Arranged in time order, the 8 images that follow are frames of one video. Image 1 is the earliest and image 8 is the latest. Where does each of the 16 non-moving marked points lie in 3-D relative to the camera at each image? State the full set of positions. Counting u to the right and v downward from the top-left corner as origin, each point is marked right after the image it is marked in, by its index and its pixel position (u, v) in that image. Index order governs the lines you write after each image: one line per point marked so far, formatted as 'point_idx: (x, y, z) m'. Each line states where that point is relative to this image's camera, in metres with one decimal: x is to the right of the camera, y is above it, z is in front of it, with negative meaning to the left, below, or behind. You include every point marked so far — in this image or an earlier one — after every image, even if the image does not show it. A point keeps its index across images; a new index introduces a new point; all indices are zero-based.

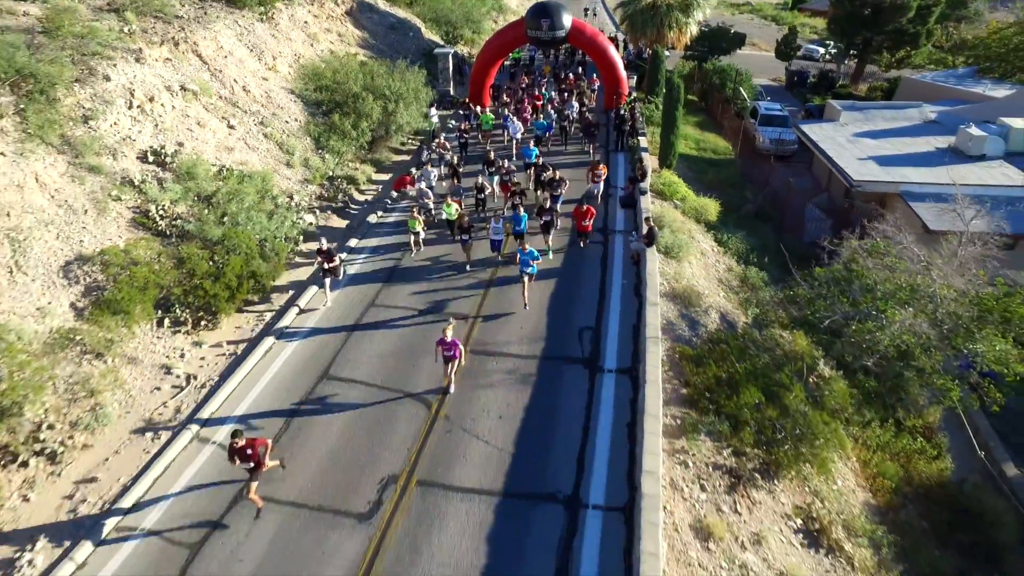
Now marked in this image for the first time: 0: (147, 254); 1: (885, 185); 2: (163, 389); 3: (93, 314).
0: (-8.2, +0.8, +14.5) m
1: (+11.1, +3.1, +19.1) m
2: (-6.8, -1.9, +12.4) m
3: (-8.5, -0.5, +13.0) m
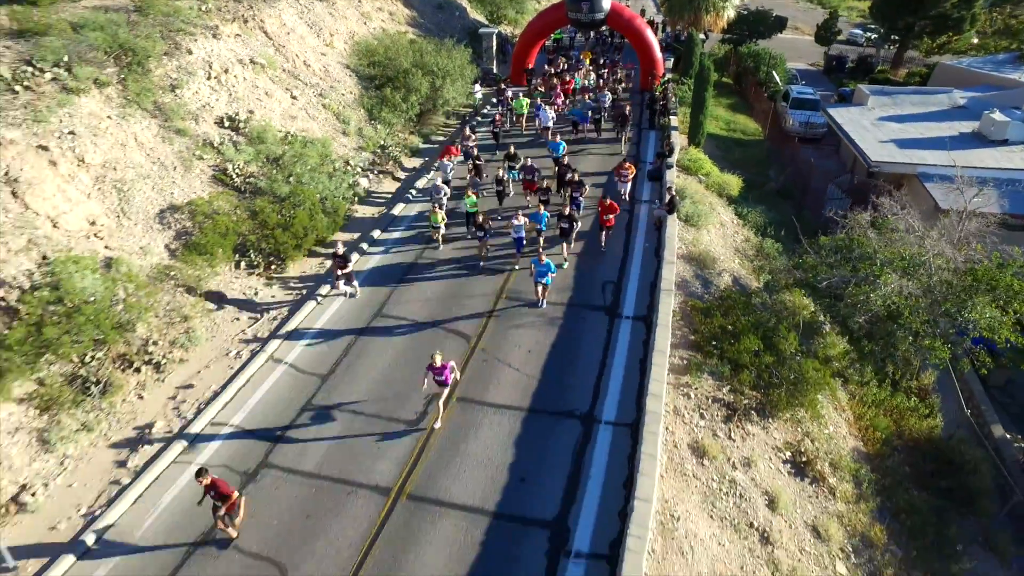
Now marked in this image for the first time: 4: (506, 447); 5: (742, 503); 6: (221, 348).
0: (-7.4, +2.1, +16.6) m
1: (+12.2, +3.9, +20.2) m
2: (-6.1, -0.7, +14.6) m
3: (-7.7, +0.8, +15.2) m
4: (-0.1, -2.7, +11.1) m
5: (+4.1, -3.7, +11.3) m
6: (-6.2, -1.2, +13.6) m
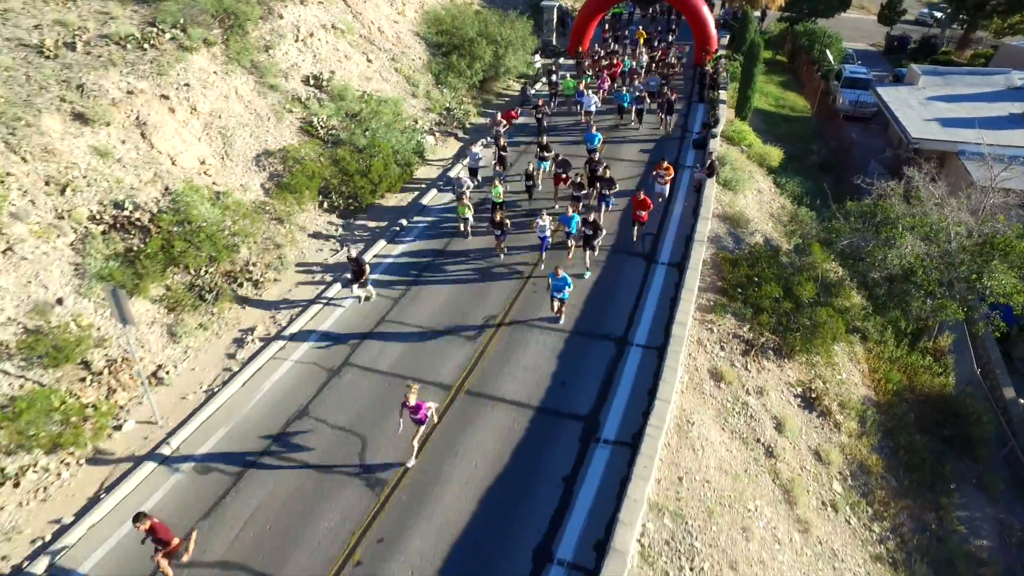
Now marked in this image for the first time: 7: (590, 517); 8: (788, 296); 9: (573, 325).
0: (-5.9, +4.0, +18.9) m
1: (+14.0, +4.8, +21.0) m
2: (-4.9, +1.0, +16.9) m
3: (-6.4, +2.6, +17.5) m
4: (+0.8, -1.4, +13.0) m
5: (+4.9, -2.7, +13.0) m
6: (-5.0, +0.4, +16.0) m
7: (+1.2, -3.5, +10.1) m
8: (+6.7, -0.2, +15.5) m
9: (+1.3, -0.8, +13.9) m
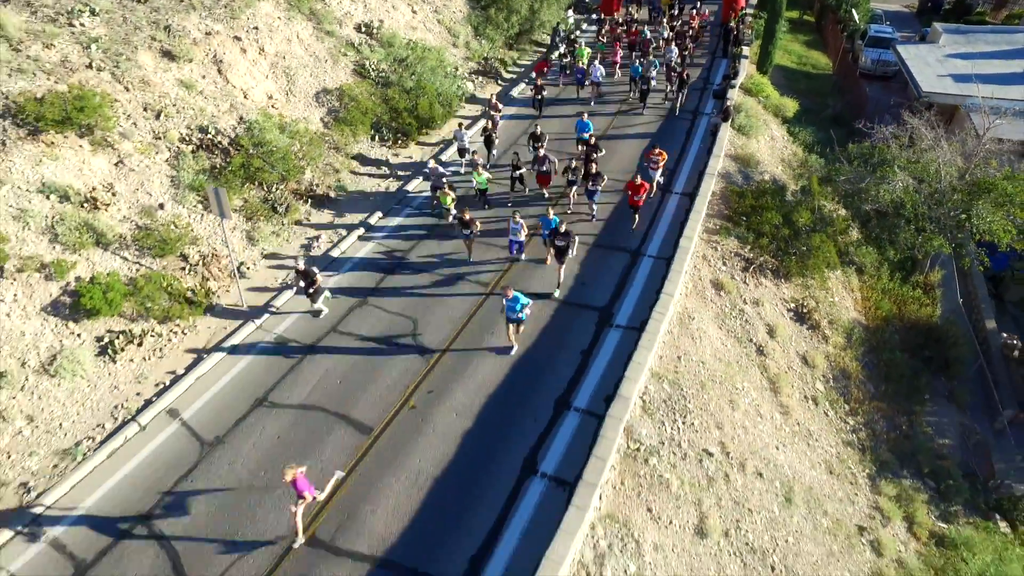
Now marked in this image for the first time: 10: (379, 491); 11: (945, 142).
0: (-4.8, +6.4, +21.0) m
1: (+15.1, +6.7, +22.4) m
2: (-4.0, +3.3, +19.1) m
3: (-5.4, +5.0, +19.8) m
4: (+1.4, +0.5, +15.2) m
5: (+5.5, -0.8, +15.1) m
6: (-4.2, +2.7, +18.3) m
7: (+1.7, -1.7, +12.3) m
8: (+7.5, +1.7, +17.4) m
9: (+2.0, +1.2, +16.0) m
10: (-2.2, -3.3, +10.5) m
11: (+12.7, +4.3, +18.9) m
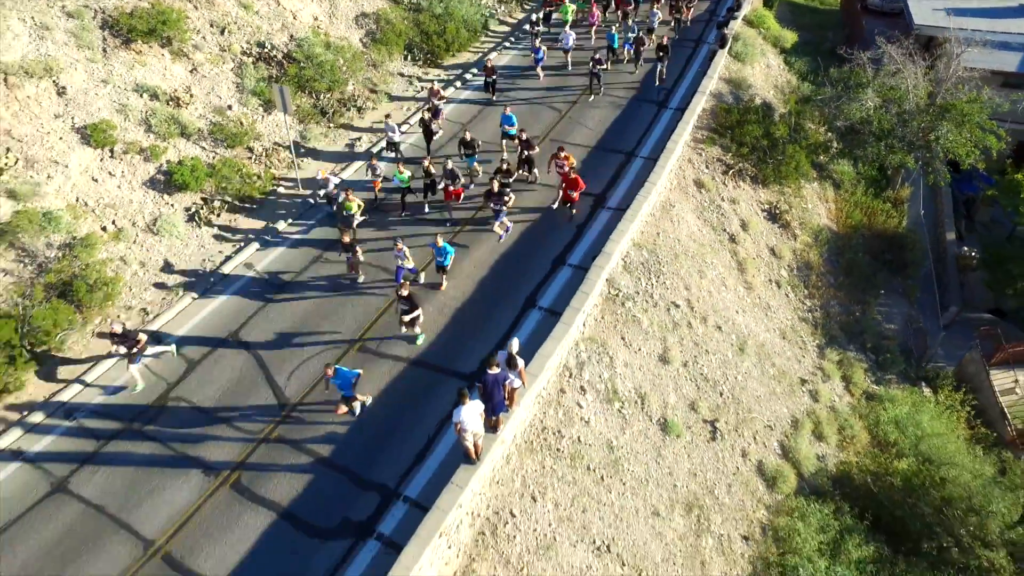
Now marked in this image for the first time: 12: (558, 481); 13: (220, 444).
0: (-4.1, +9.9, +23.5) m
1: (+15.8, +9.8, +24.2) m
2: (-3.4, +6.7, +21.7) m
3: (-4.8, +8.4, +22.3) m
4: (+1.8, +3.4, +17.9) m
5: (+5.8, +2.0, +17.8) m
6: (-3.7, +6.0, +21.0) m
7: (+1.9, +1.0, +15.2) m
8: (+7.9, +4.6, +19.8) m
9: (+2.4, +4.1, +18.6) m
10: (-2.1, -0.6, +13.6) m
11: (+13.3, +7.1, +21.0) m
12: (+0.8, -3.4, +11.5) m
13: (-5.3, -2.8, +11.6) m
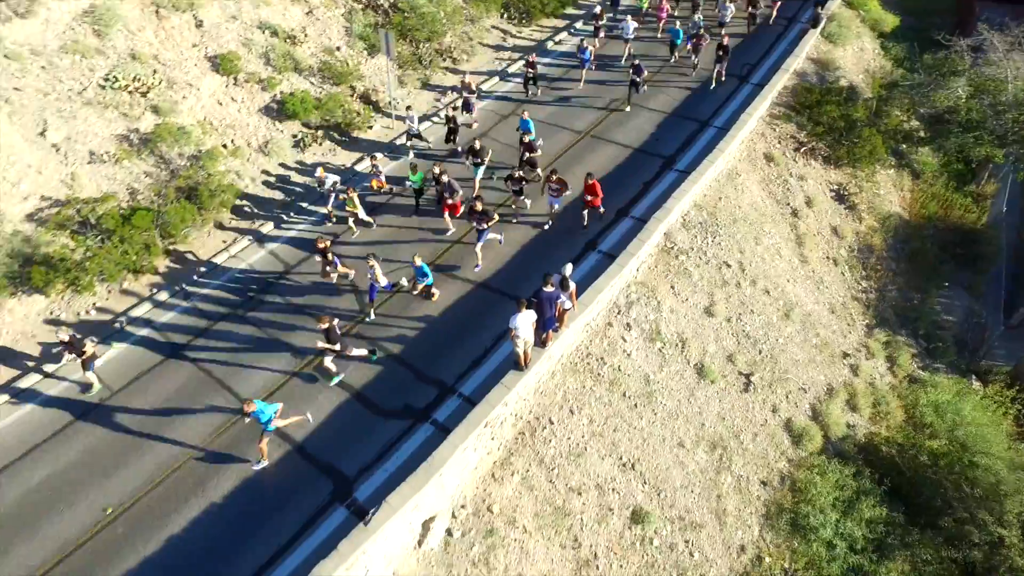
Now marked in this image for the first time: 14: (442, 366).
0: (-0.5, +11.9, +24.6) m
1: (+19.3, +9.6, +23.2) m
2: (-0.4, +8.6, +23.0) m
3: (-1.5, +10.5, +23.6) m
4: (+4.0, +4.7, +18.8) m
5: (+7.8, +2.8, +18.3) m
6: (-0.8, +7.9, +22.3) m
7: (+3.6, +2.2, +16.2) m
8: (+10.4, +5.2, +20.0) m
9: (+4.8, +5.3, +19.4) m
10: (-0.7, +0.9, +15.2) m
11: (+16.1, +7.2, +20.5) m
12: (+1.7, -2.2, +12.9) m
13: (-4.3, -1.0, +13.6) m
14: (-1.4, -1.5, +12.9) m
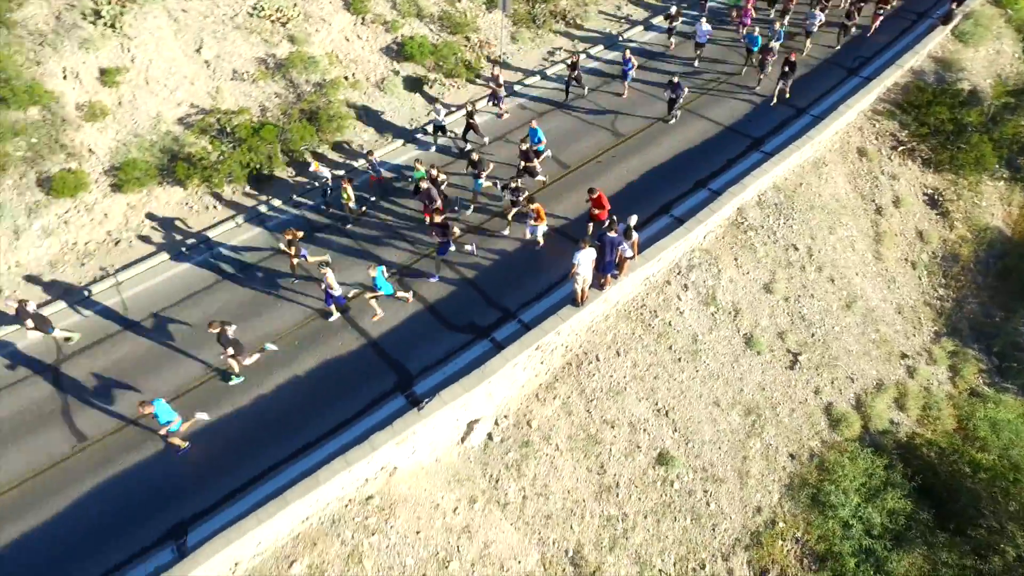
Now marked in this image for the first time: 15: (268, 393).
0: (+4.3, +13.4, +25.1) m
1: (+23.2, +8.0, +21.4) m
2: (+3.7, +10.0, +23.6) m
3: (+3.0, +12.1, +24.3) m
4: (+6.9, +5.3, +19.1) m
5: (+10.3, +2.9, +18.2) m
6: (+3.1, +9.4, +23.0) m
7: (+5.8, +2.8, +16.7) m
8: (+13.4, +5.0, +19.5) m
9: (+7.8, +5.9, +19.6) m
10: (+1.2, +2.2, +16.3) m
11: (+19.3, +6.0, +19.1) m
12: (+2.8, -1.3, +13.9) m
13: (-2.8, +0.9, +15.3) m
14: (-0.1, -0.1, +14.2) m
15: (-4.8, -2.1, +12.7) m
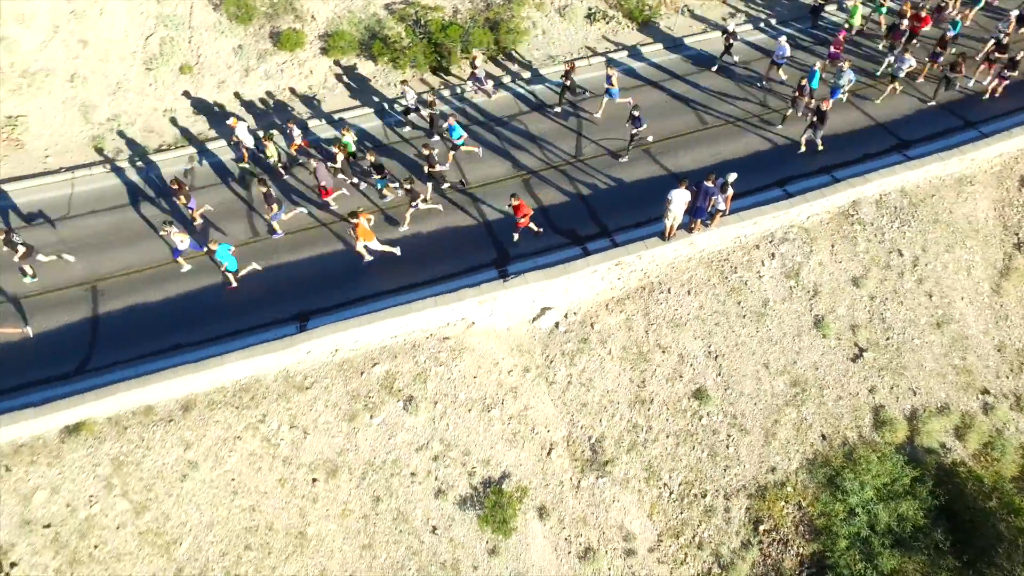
0: (+12.6, +13.9, +24.3) m
1: (+28.0, +3.2, +17.5) m
2: (+10.8, +10.8, +23.3) m
3: (+10.9, +13.0, +23.9) m
4: (+11.5, +5.2, +18.7) m
5: (+13.8, +1.8, +17.5) m
6: (+10.0, +10.3, +22.9) m
7: (+9.2, +3.0, +16.9) m
8: (+17.6, +3.0, +17.9) m
9: (+12.6, +5.5, +19.0) m
10: (+4.8, +3.7, +17.5) m
11: (+23.4, +2.3, +16.2) m
12: (+4.7, -0.2, +15.2) m
13: (+0.4, +3.6, +17.4) m
14: (+2.4, +1.8, +16.0) m
15: (-2.9, +1.2, +15.6) m
